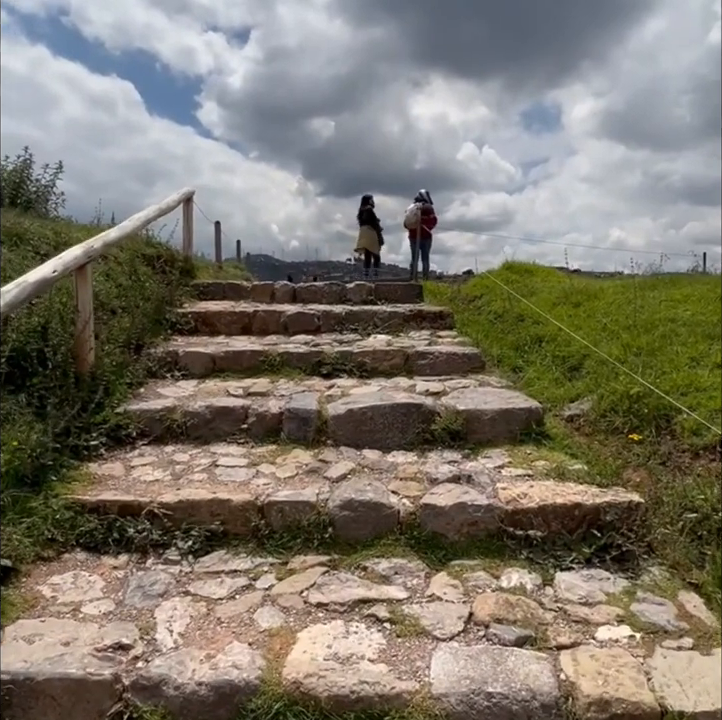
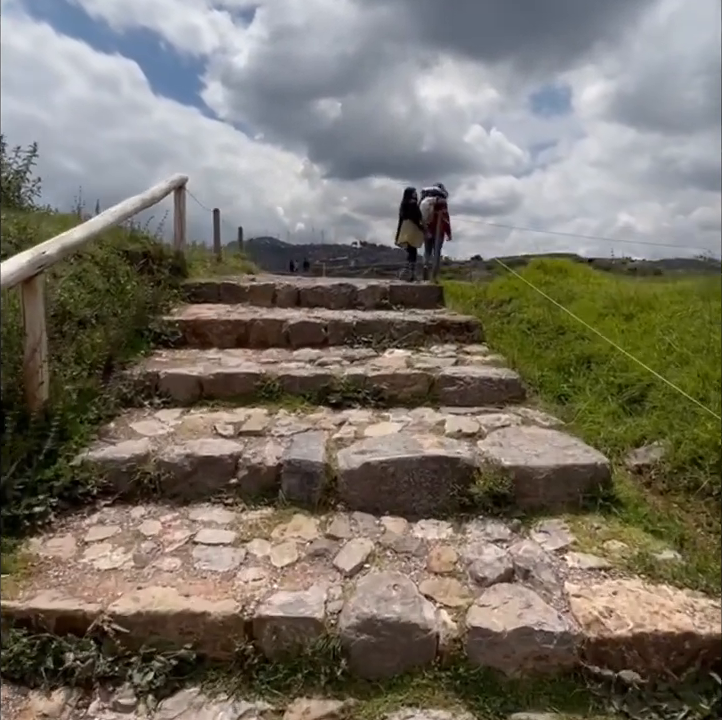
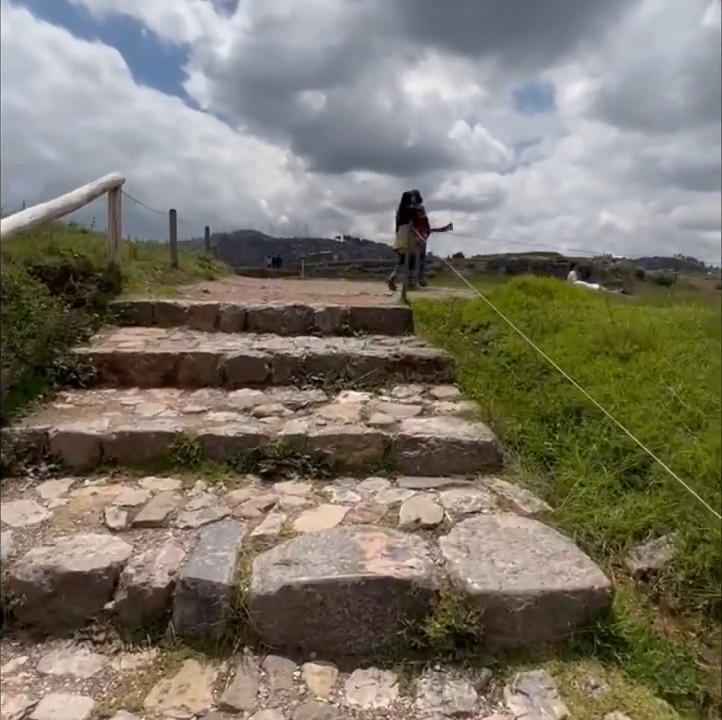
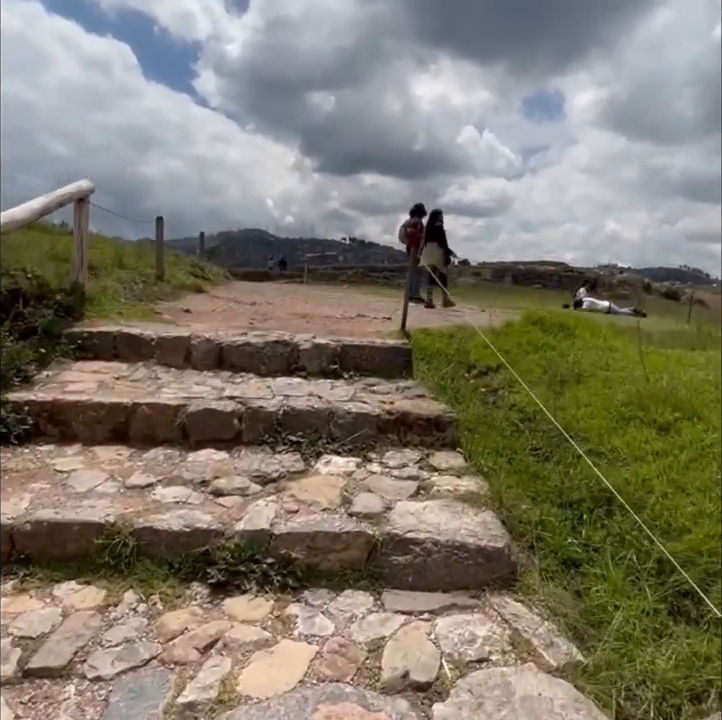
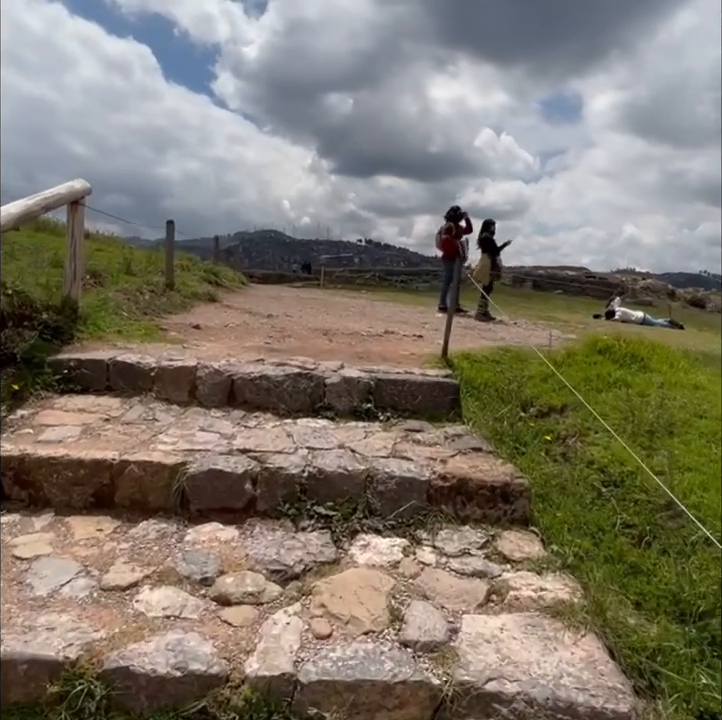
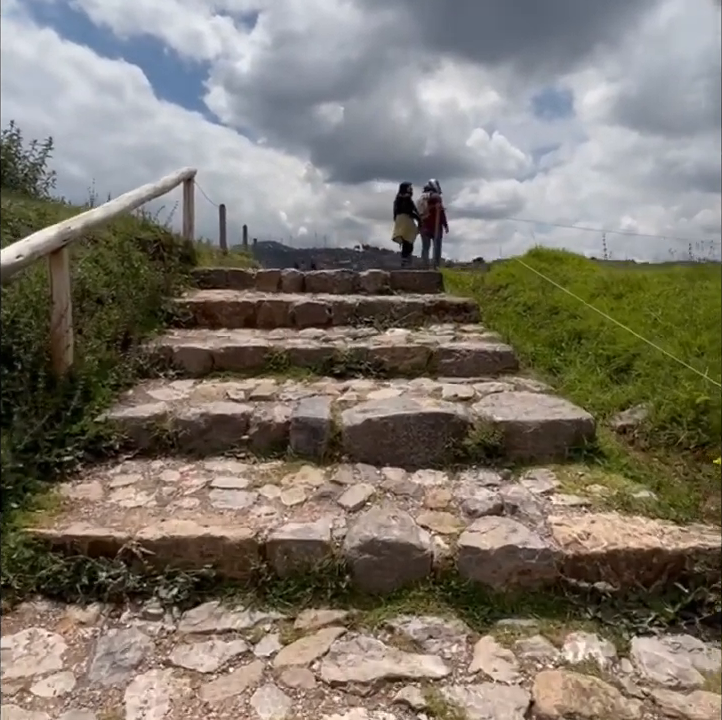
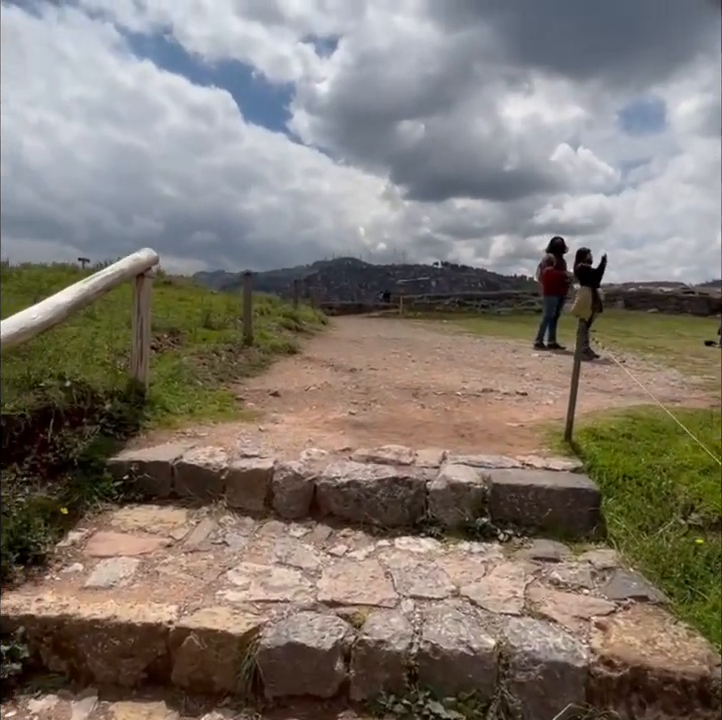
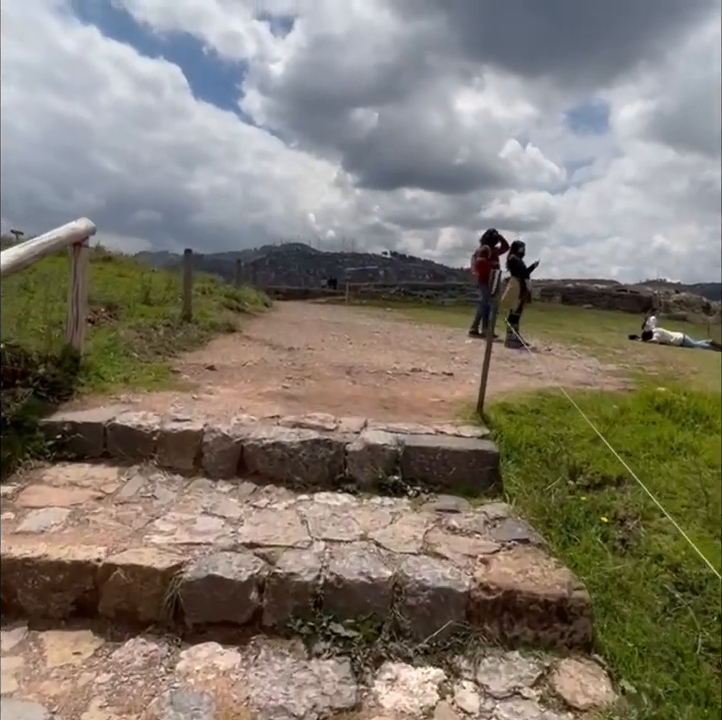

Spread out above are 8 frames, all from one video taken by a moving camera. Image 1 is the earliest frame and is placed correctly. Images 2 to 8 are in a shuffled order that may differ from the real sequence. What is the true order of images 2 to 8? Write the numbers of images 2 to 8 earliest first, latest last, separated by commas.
6, 2, 3, 4, 5, 8, 7
